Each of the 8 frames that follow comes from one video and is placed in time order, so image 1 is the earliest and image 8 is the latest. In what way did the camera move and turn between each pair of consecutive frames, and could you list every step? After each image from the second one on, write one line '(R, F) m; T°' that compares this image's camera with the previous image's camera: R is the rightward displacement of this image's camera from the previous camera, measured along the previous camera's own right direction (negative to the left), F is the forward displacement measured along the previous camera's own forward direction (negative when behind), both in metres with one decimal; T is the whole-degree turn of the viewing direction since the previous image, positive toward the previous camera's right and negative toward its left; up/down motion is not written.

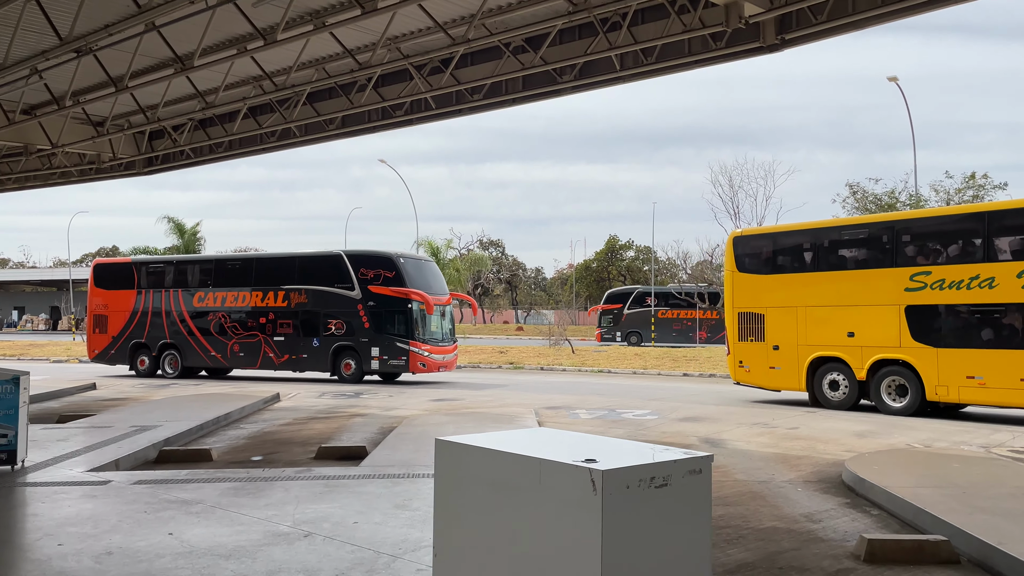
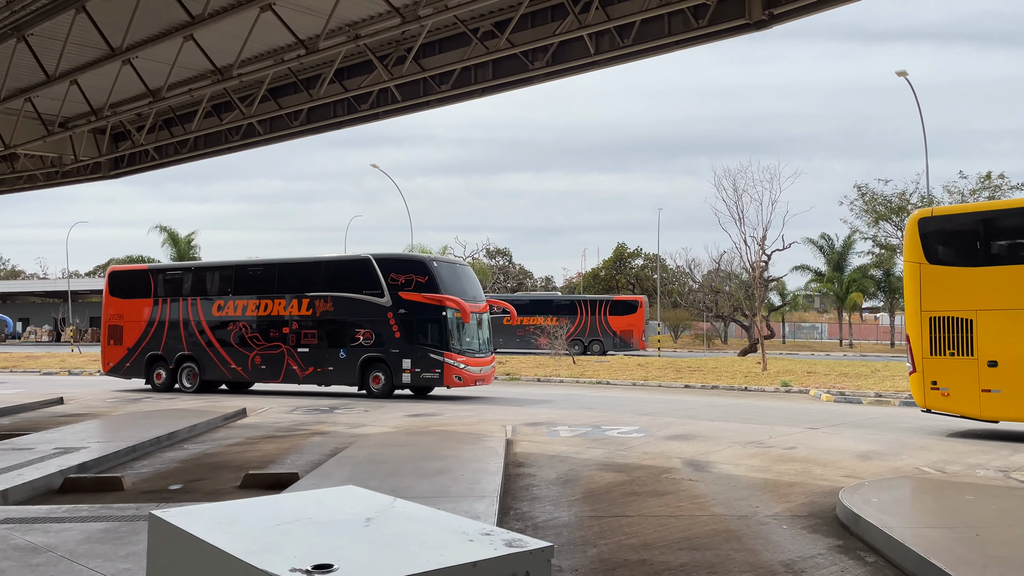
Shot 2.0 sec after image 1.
(+0.8, +1.3) m; -1°
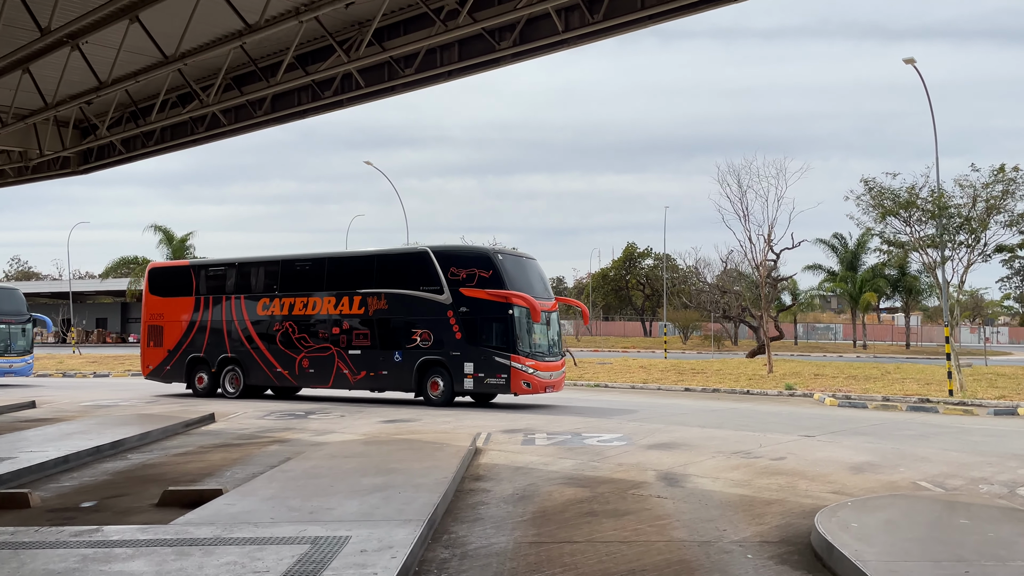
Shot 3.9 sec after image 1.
(+0.8, +0.9) m; -1°
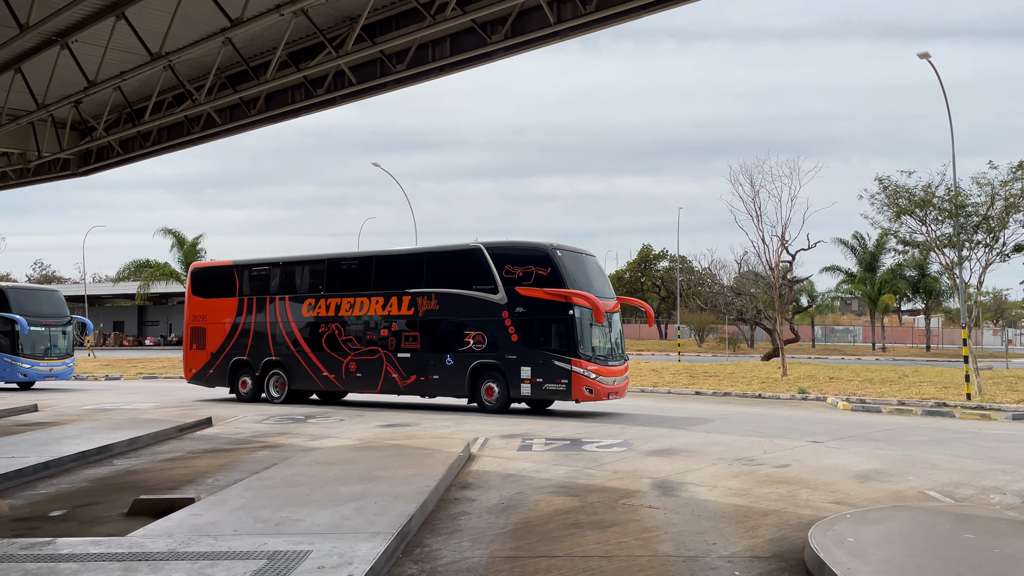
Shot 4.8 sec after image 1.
(+0.4, +0.4) m; -1°
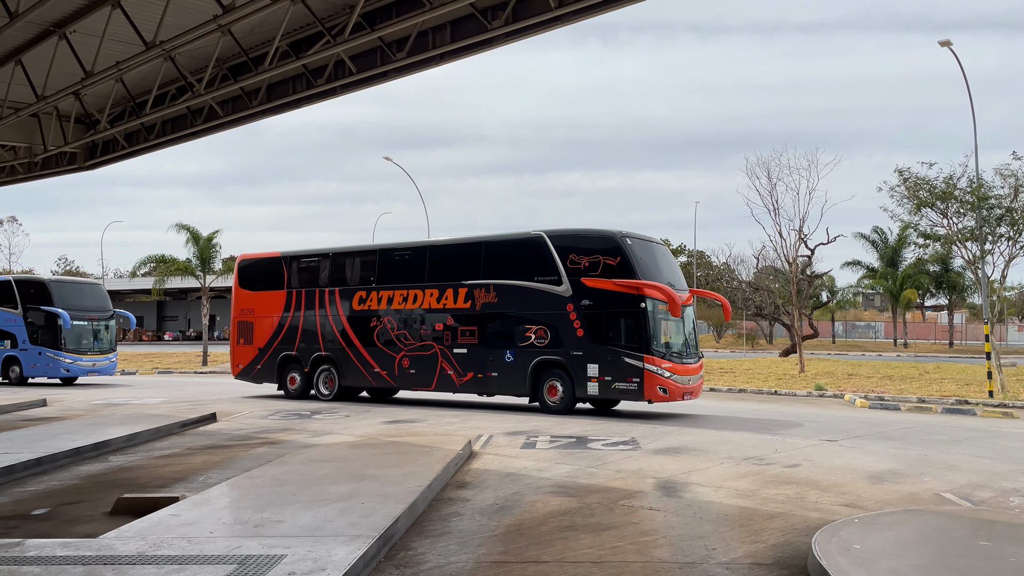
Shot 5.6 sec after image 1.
(+0.3, +0.3) m; -1°
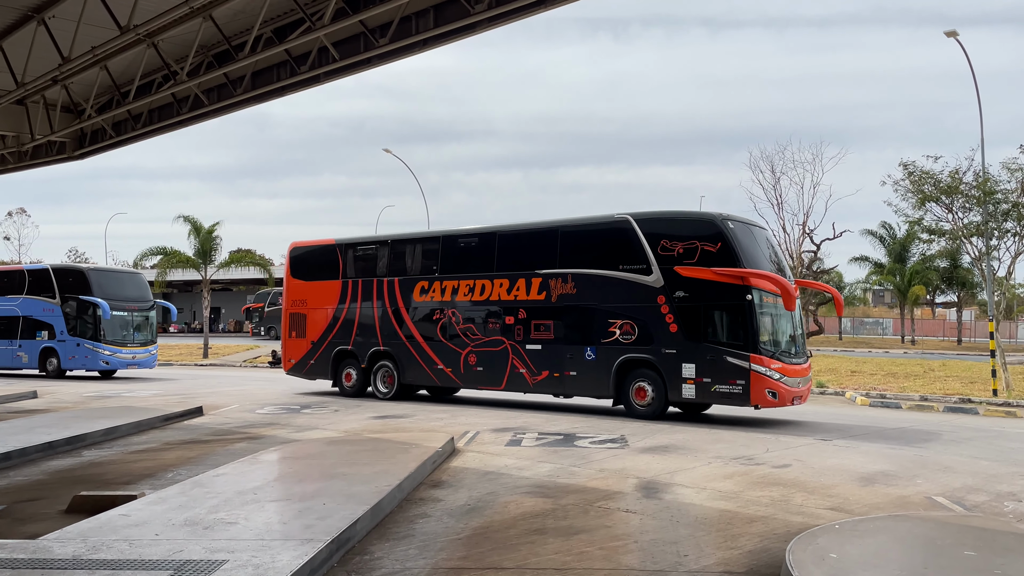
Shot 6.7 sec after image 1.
(+0.4, +0.3) m; -1°
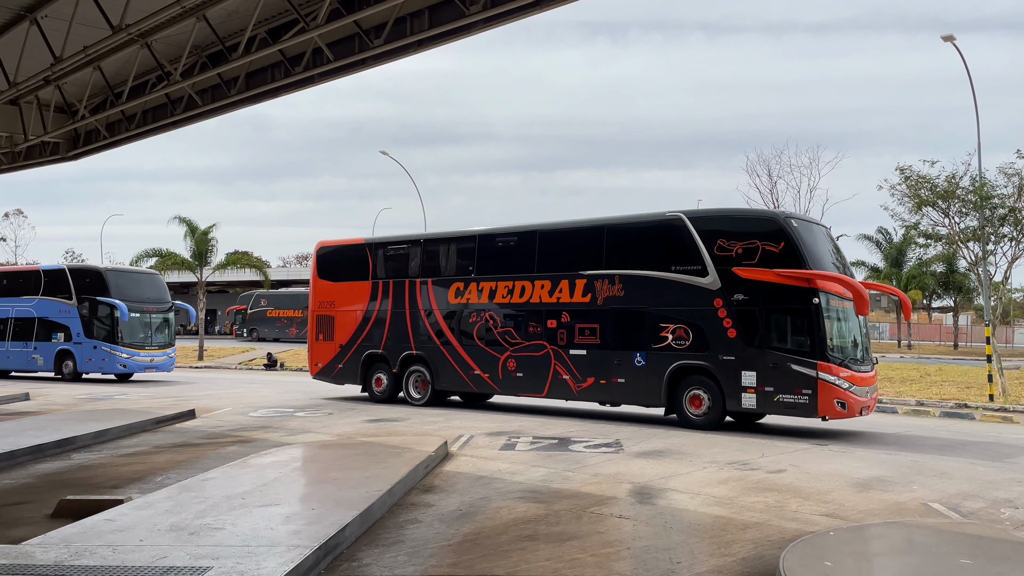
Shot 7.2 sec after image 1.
(0.0, +0.1) m; 0°
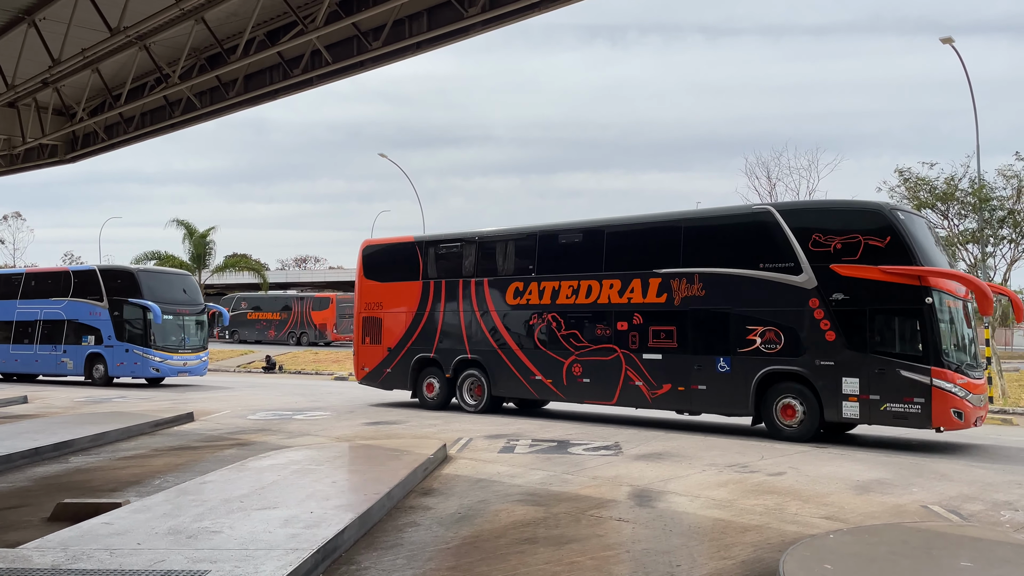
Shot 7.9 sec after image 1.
(0.0, 0.0) m; 0°
